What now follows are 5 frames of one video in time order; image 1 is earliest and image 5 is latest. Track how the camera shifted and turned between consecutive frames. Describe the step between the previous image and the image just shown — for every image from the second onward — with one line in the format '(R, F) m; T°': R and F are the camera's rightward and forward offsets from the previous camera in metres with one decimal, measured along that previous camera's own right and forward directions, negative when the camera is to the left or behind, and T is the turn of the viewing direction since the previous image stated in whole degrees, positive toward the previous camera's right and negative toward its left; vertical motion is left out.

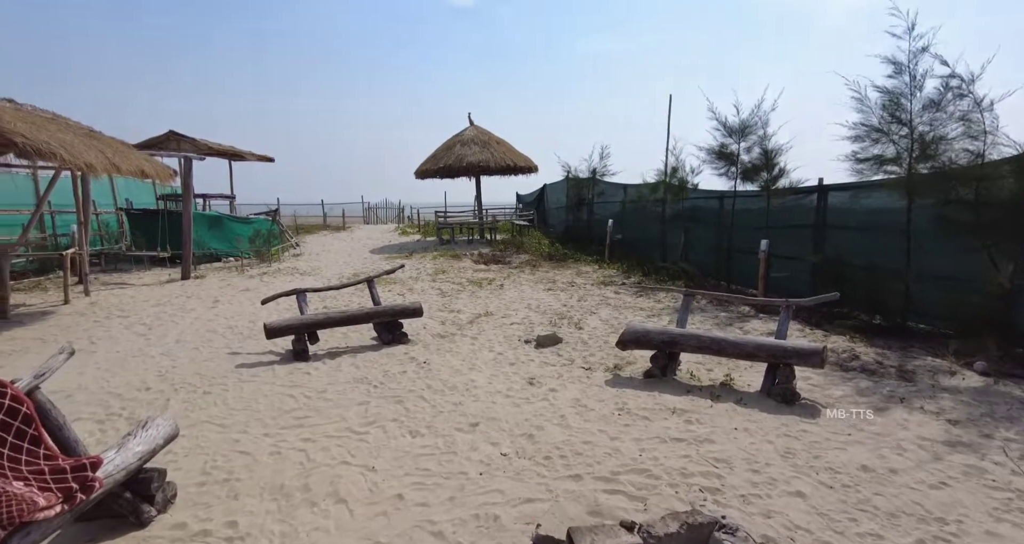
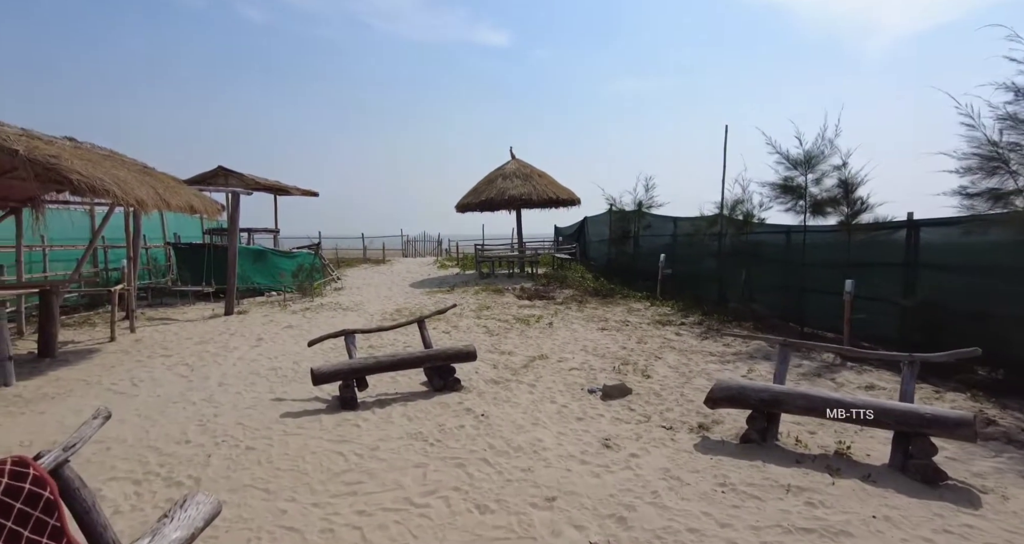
(-0.3, +0.4) m; -4°
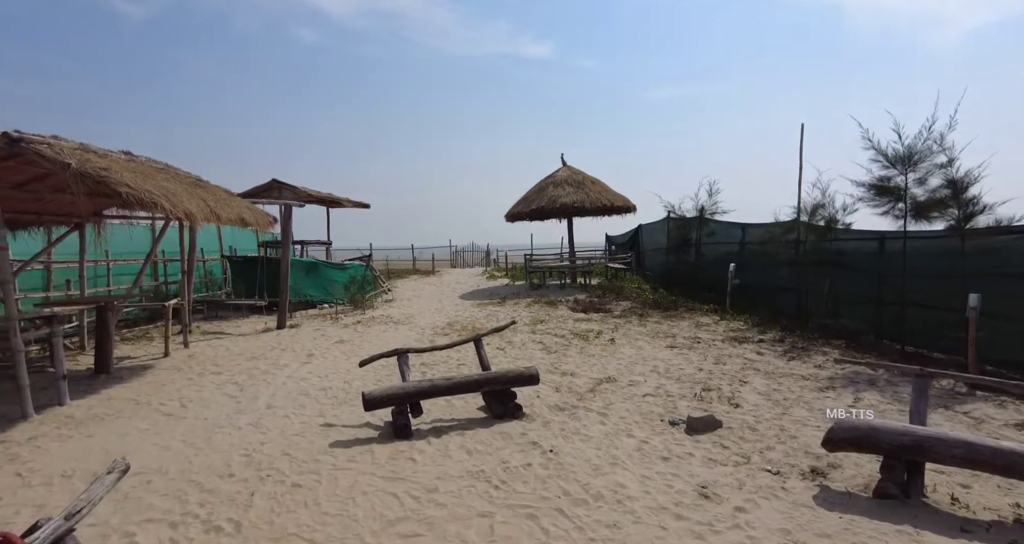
(-0.2, +0.5) m; -5°
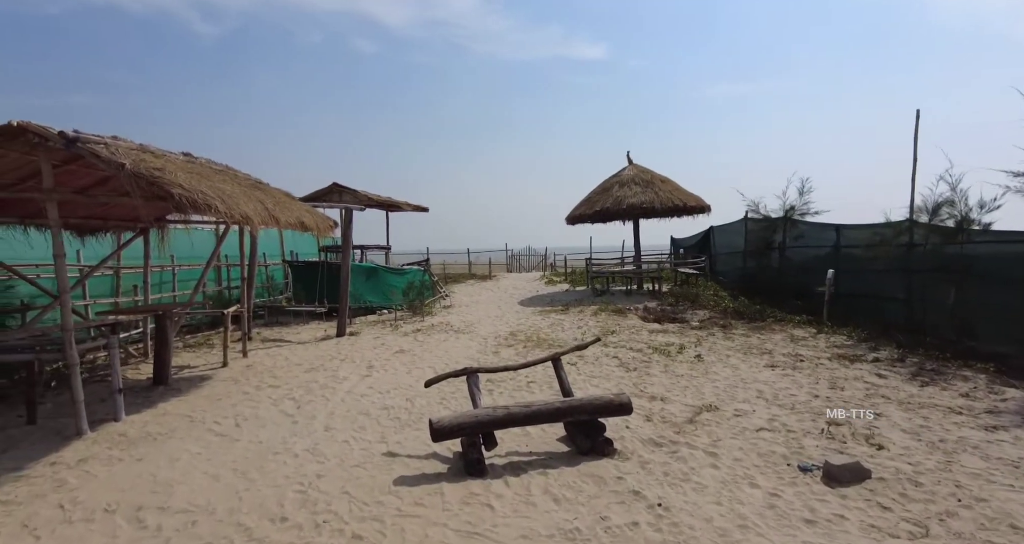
(-0.3, +0.6) m; -6°
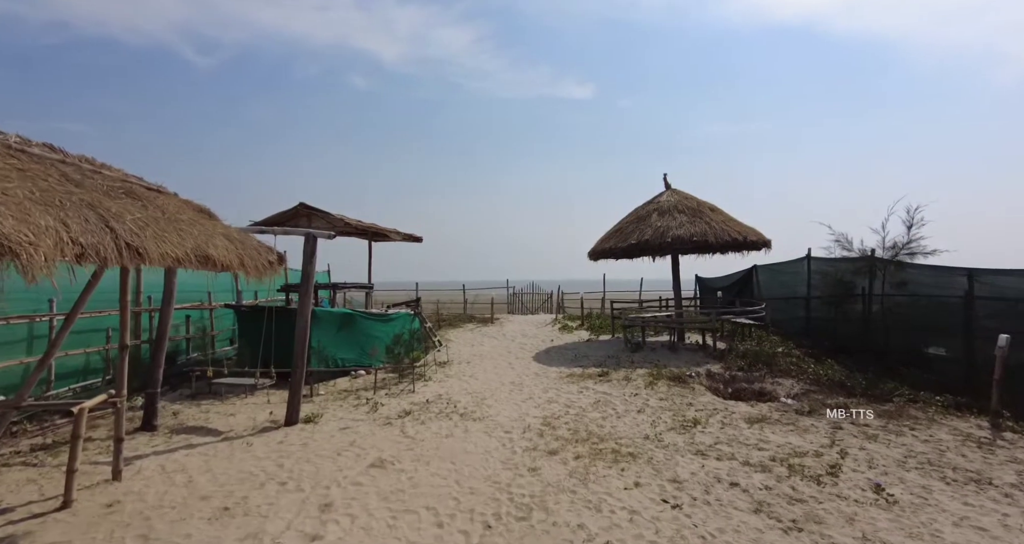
(-0.6, +2.3) m; +1°
